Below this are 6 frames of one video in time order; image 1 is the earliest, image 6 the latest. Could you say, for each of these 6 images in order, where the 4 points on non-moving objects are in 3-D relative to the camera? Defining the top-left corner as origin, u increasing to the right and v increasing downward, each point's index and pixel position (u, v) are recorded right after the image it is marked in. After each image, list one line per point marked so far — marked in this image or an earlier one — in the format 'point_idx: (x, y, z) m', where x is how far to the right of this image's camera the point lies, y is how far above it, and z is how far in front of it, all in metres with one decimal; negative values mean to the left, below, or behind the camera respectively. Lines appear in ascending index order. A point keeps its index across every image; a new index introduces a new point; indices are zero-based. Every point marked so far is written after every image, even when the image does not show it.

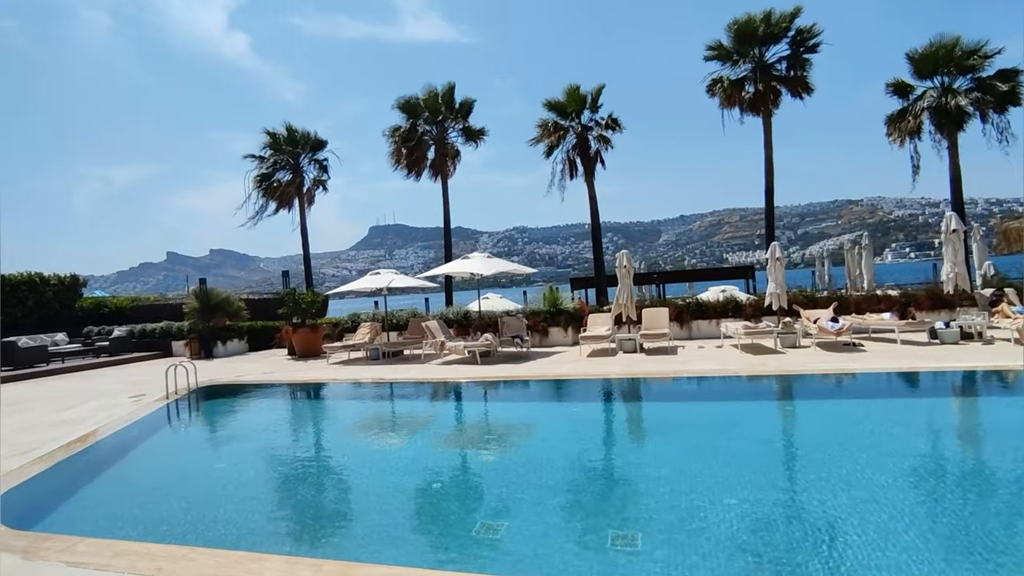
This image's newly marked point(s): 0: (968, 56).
0: (+12.3, +6.2, +16.4) m
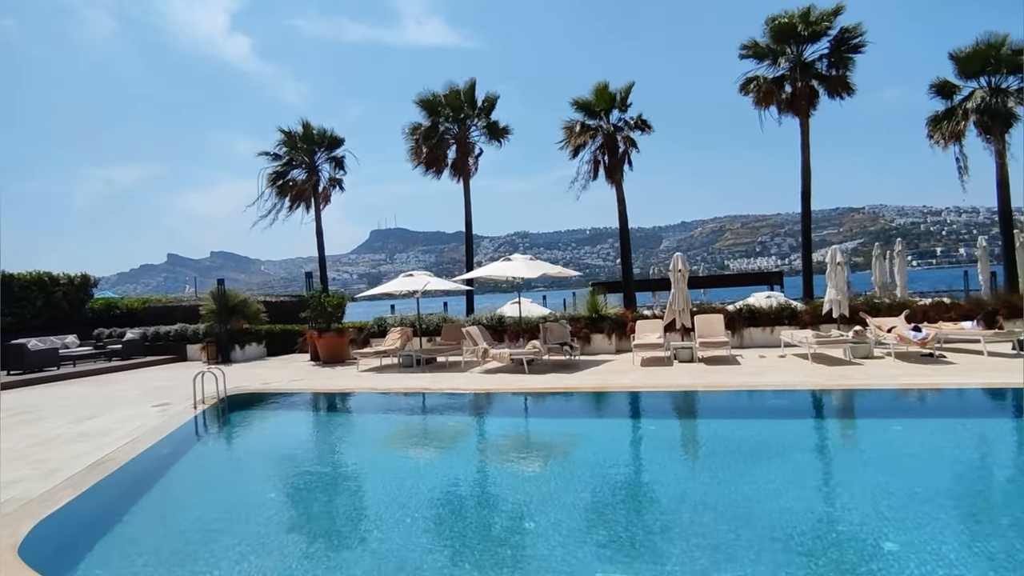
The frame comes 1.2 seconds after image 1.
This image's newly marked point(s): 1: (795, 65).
0: (+12.9, +6.0, +15.9) m
1: (+7.6, +6.1, +16.6) m
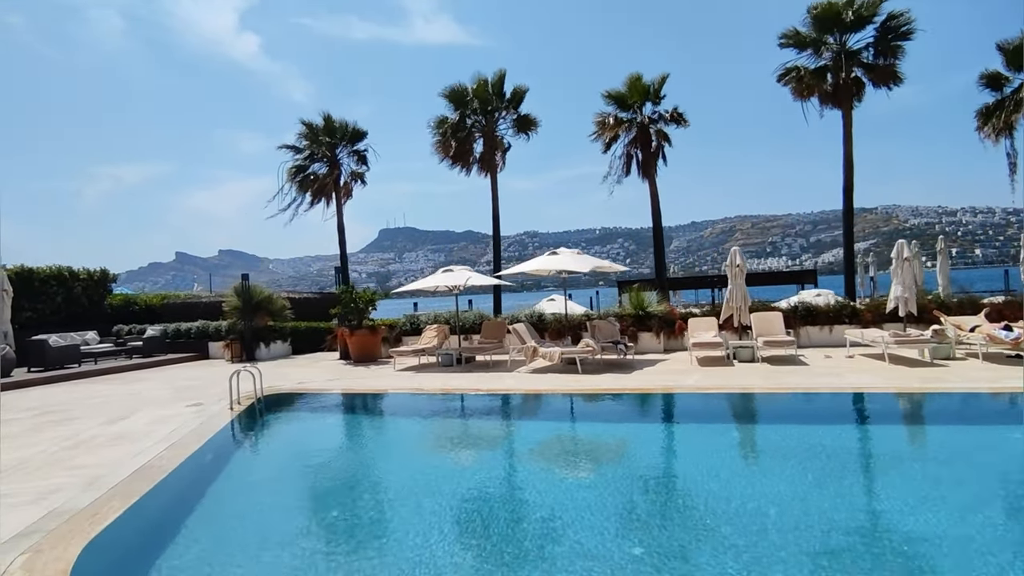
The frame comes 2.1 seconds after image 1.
0: (+13.6, +6.0, +15.3) m
1: (+8.3, +6.1, +16.1) m
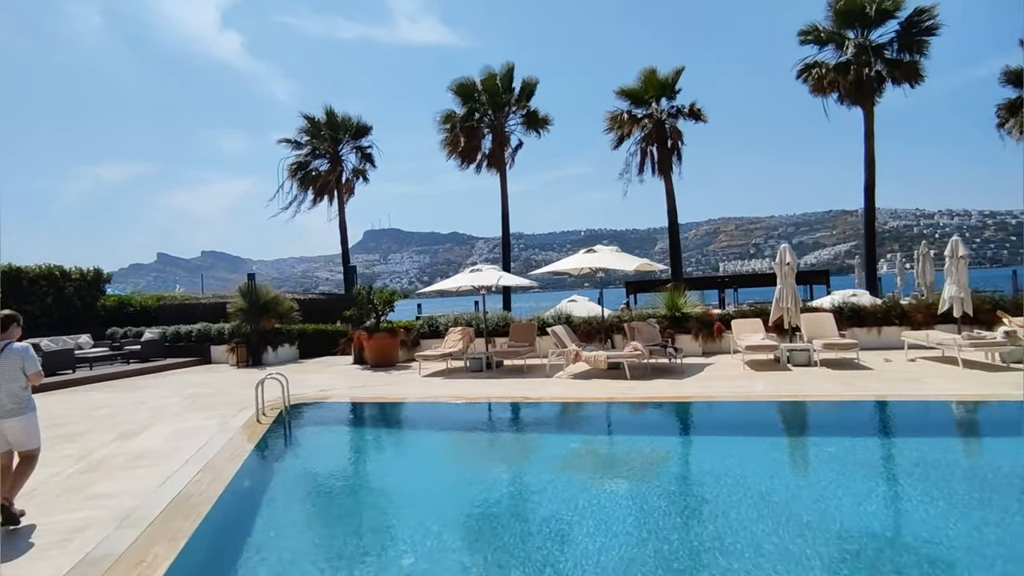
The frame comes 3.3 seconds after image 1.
0: (+13.9, +6.0, +15.1) m
1: (+8.6, +6.1, +15.8) m
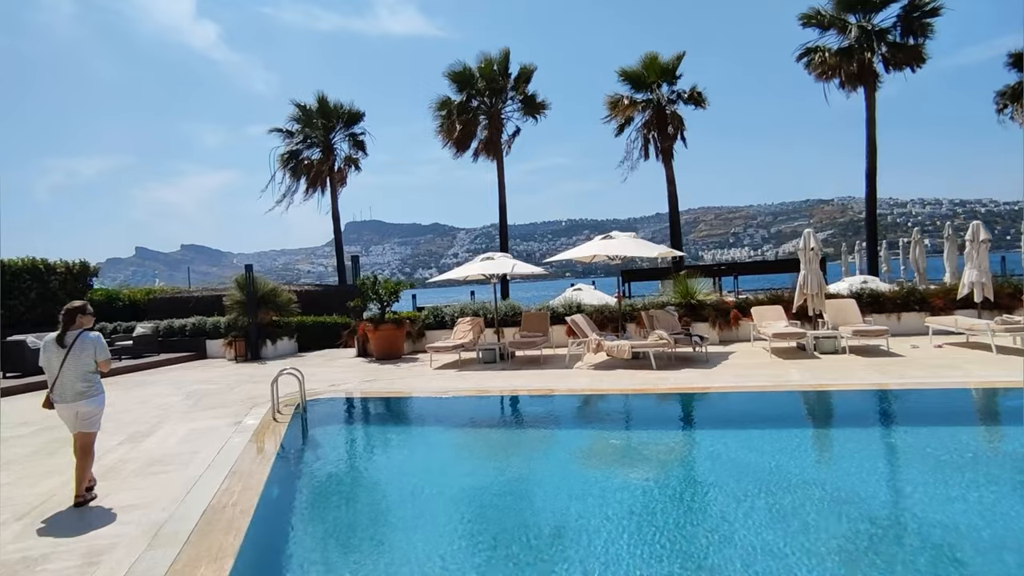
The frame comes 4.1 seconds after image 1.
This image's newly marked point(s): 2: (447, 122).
0: (+13.8, +6.4, +15.2) m
1: (+8.5, +6.4, +15.7) m
2: (-1.8, +4.3, +15.6) m
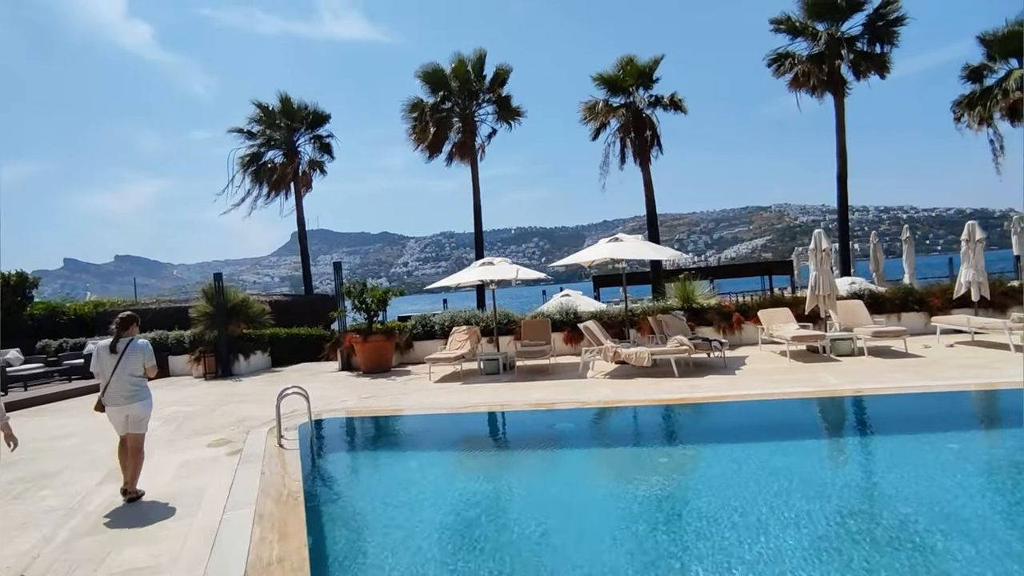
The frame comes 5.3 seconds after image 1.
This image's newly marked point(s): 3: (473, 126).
0: (+13.1, +6.4, +16.0) m
1: (+7.7, +6.4, +16.0) m
2: (-2.4, +4.0, +15.1) m
3: (-1.0, +4.0, +15.5) m
